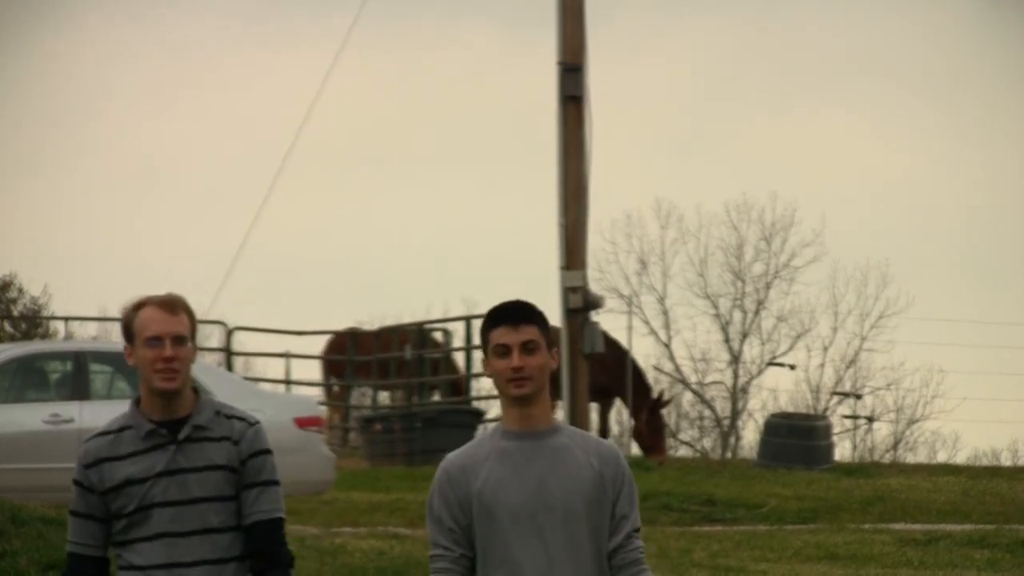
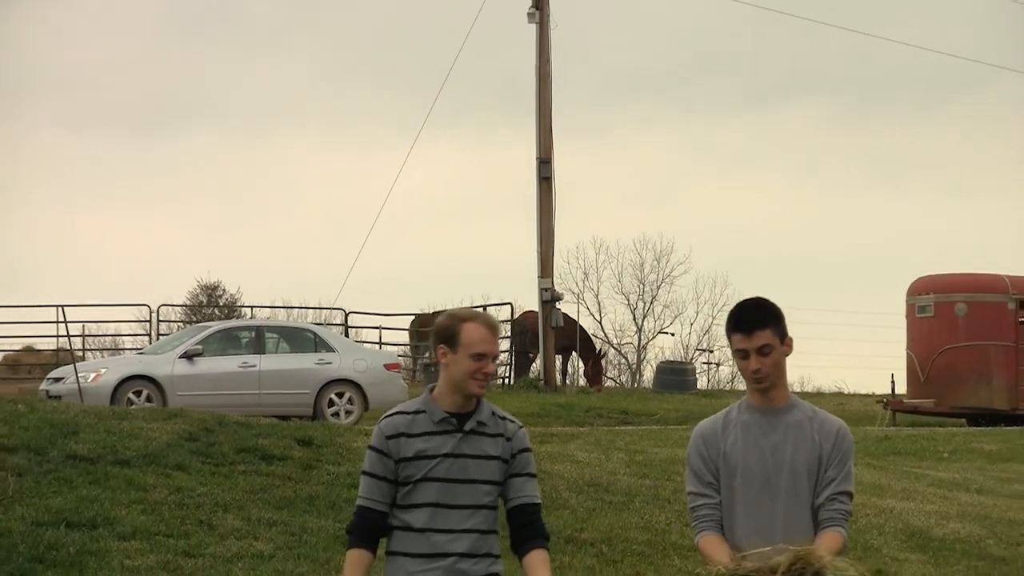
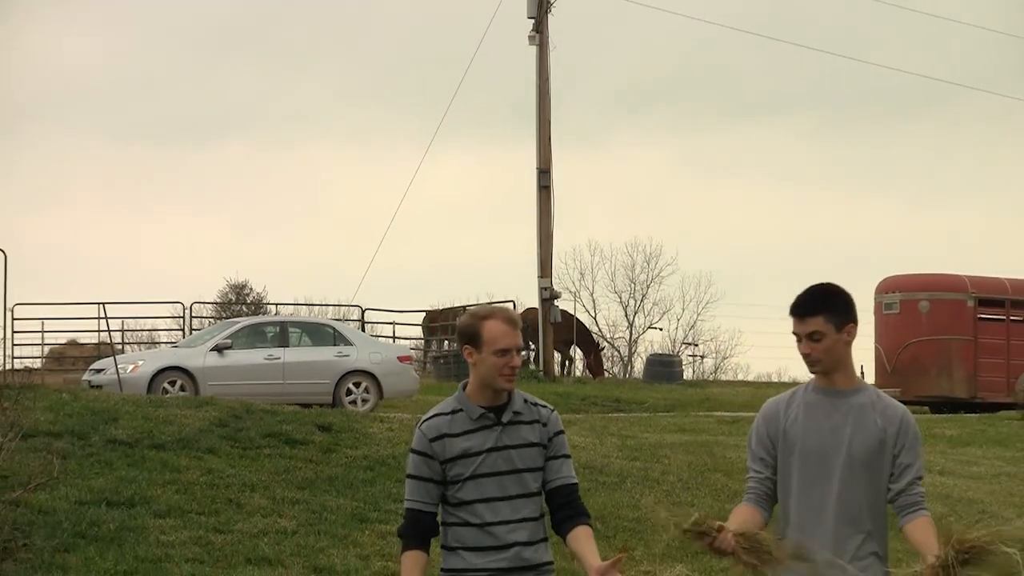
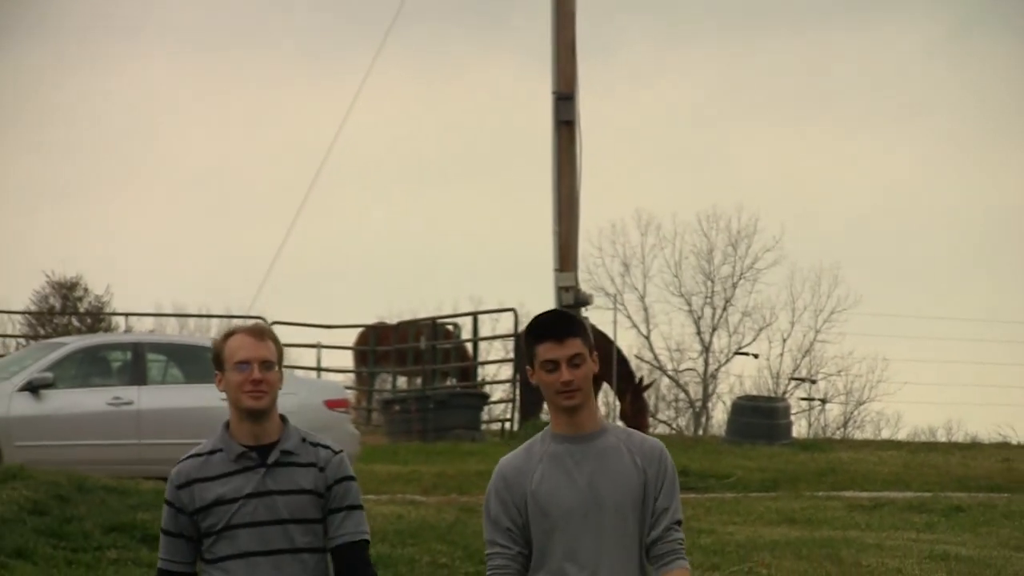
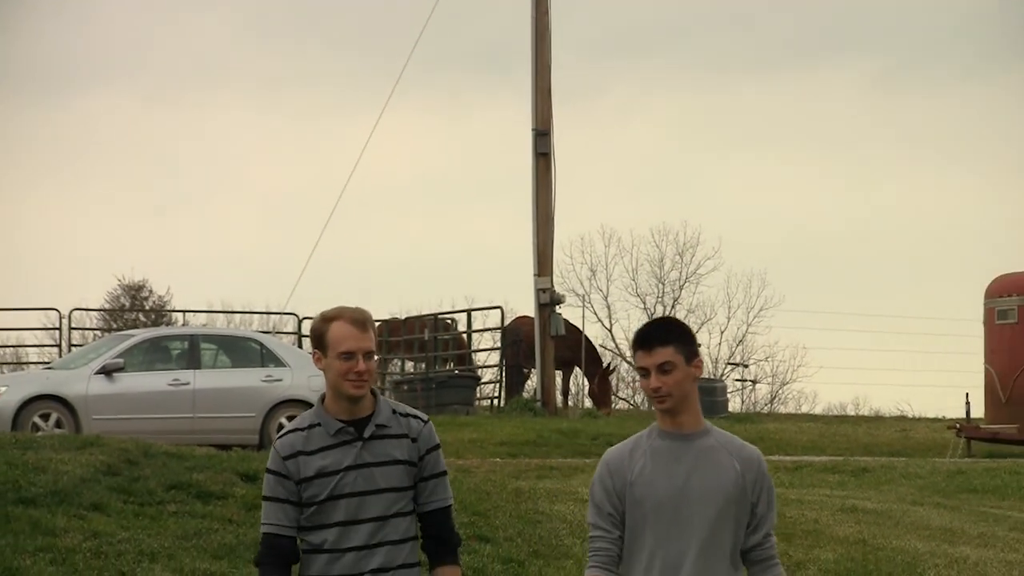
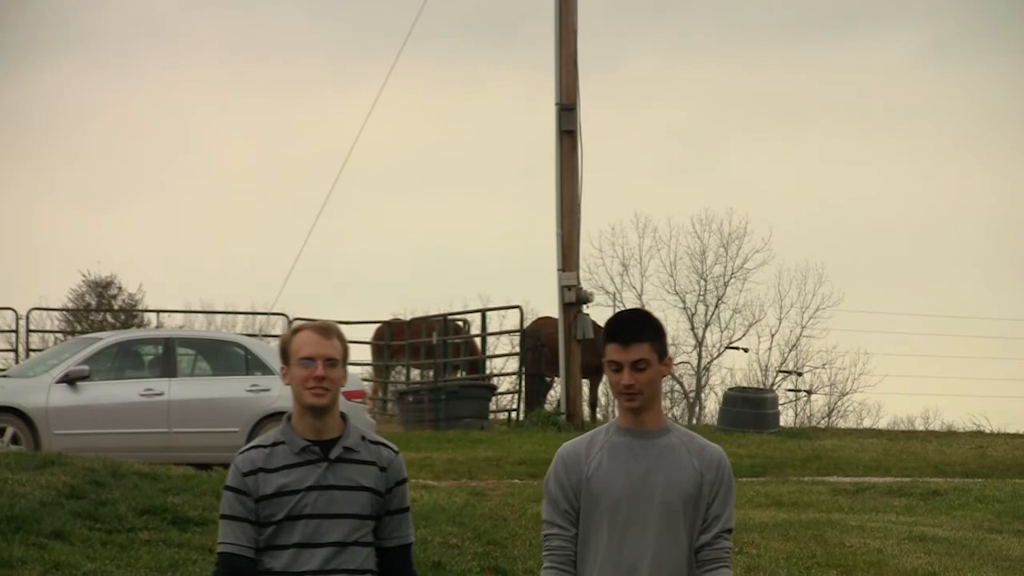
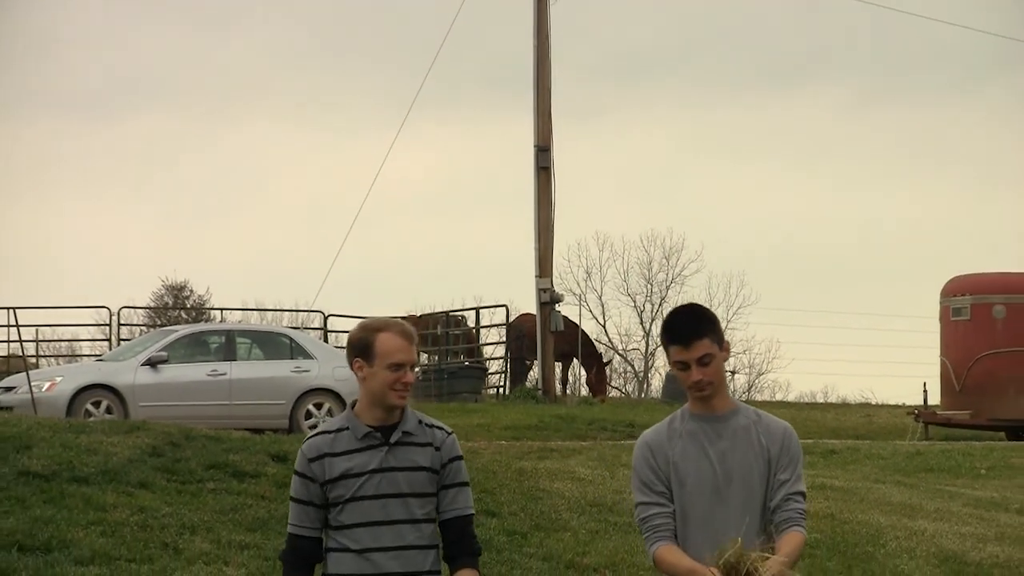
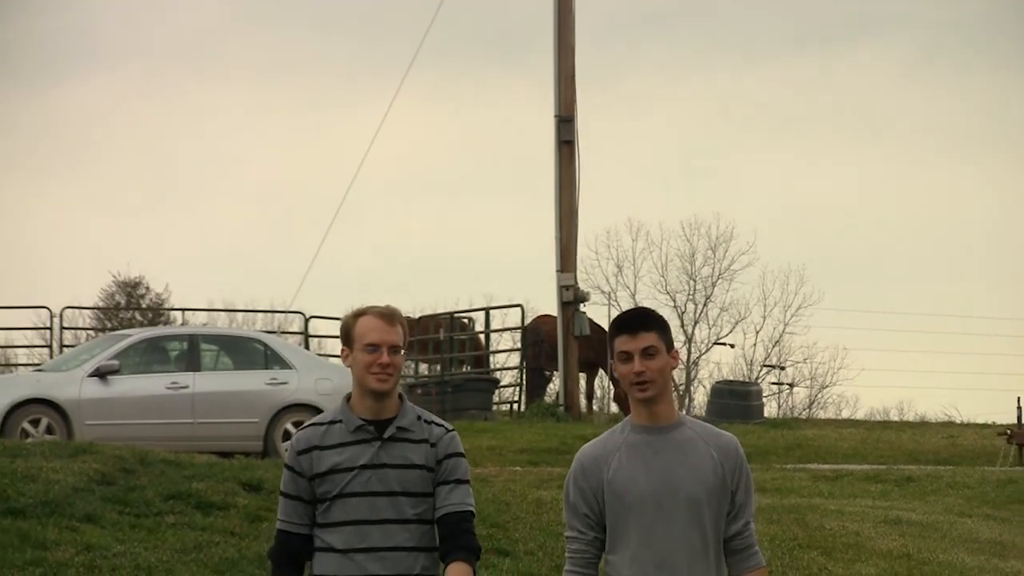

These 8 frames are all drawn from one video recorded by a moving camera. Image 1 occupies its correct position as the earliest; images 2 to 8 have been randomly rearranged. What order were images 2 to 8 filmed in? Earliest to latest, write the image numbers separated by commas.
4, 6, 8, 5, 7, 2, 3
